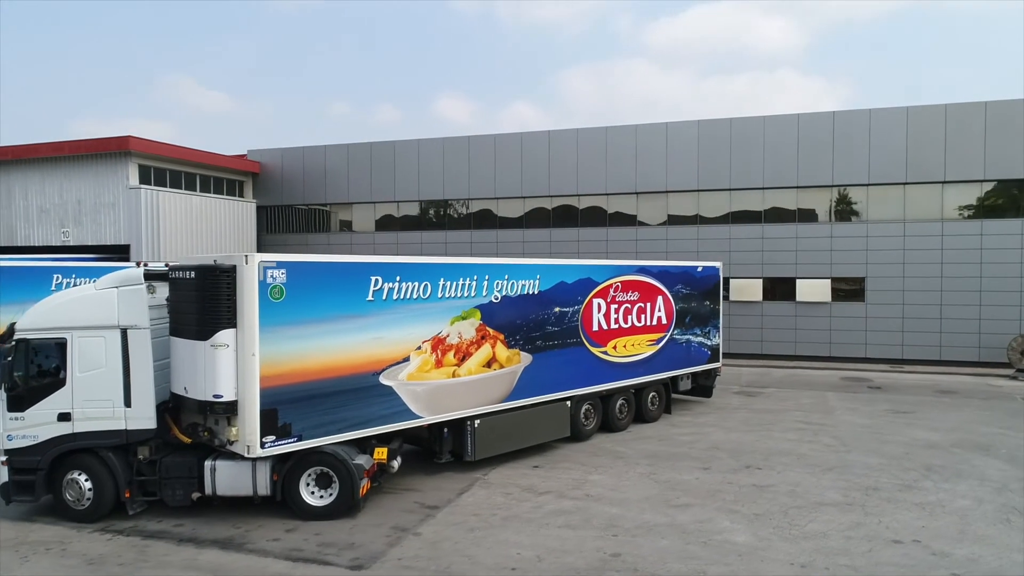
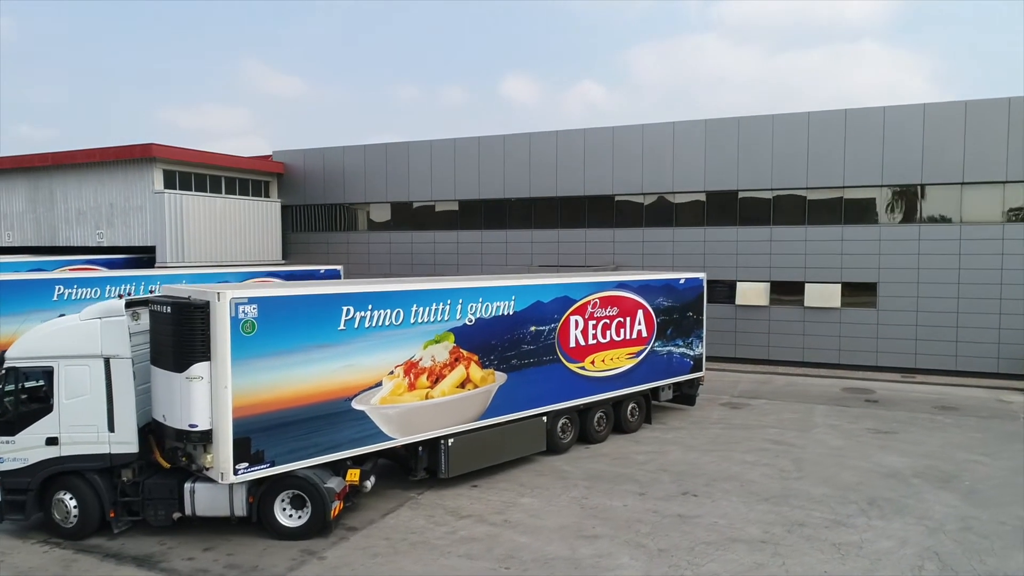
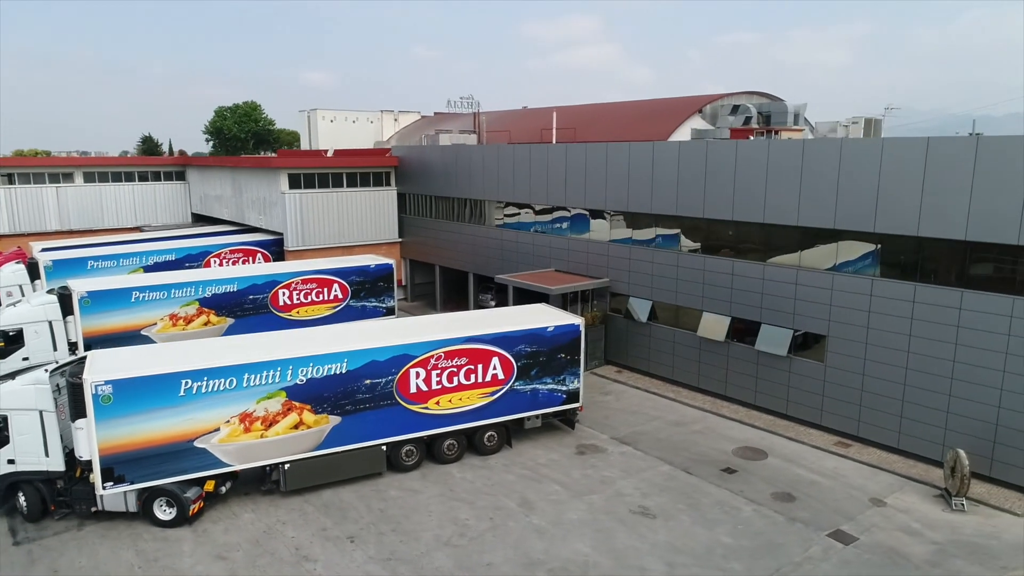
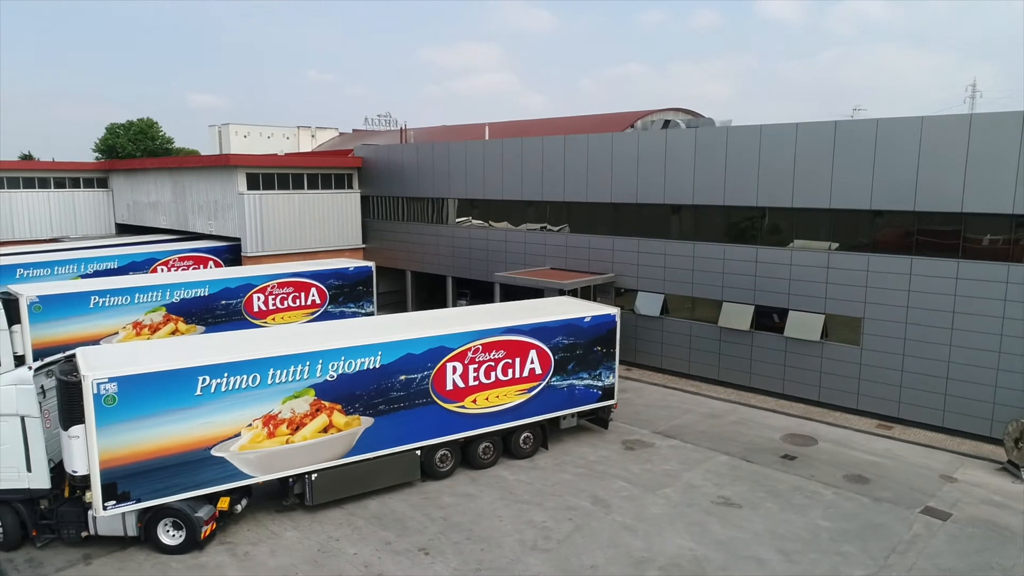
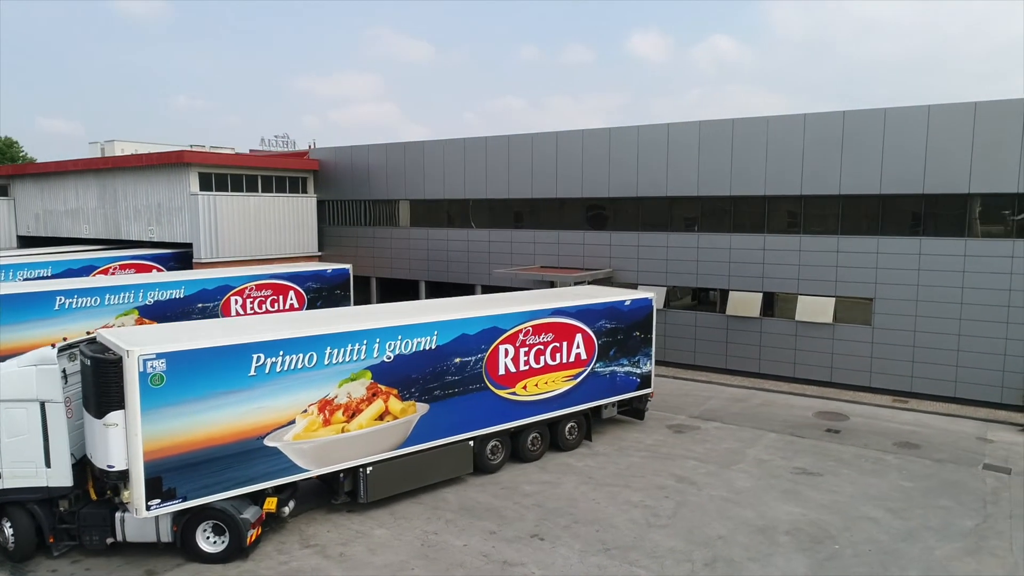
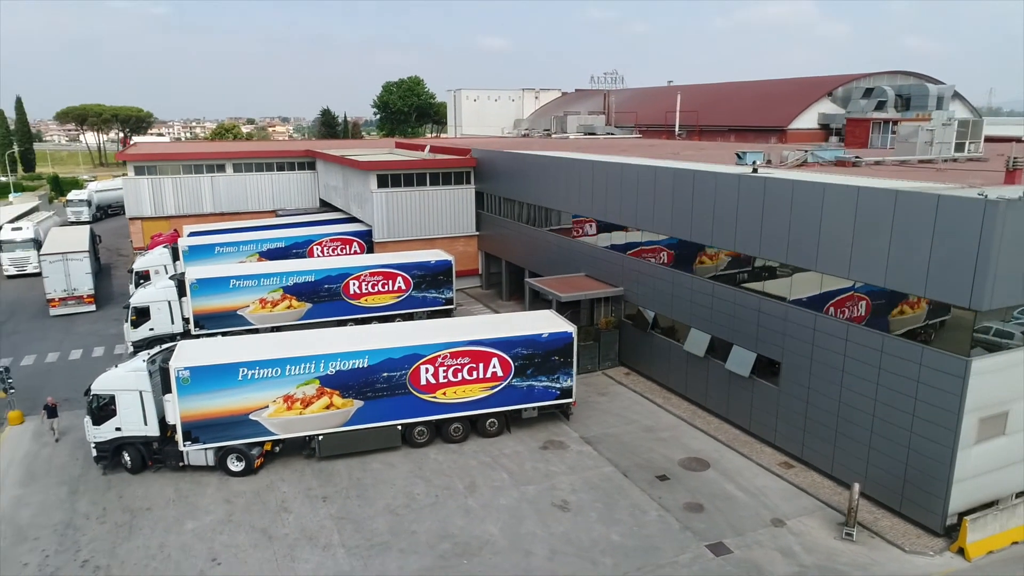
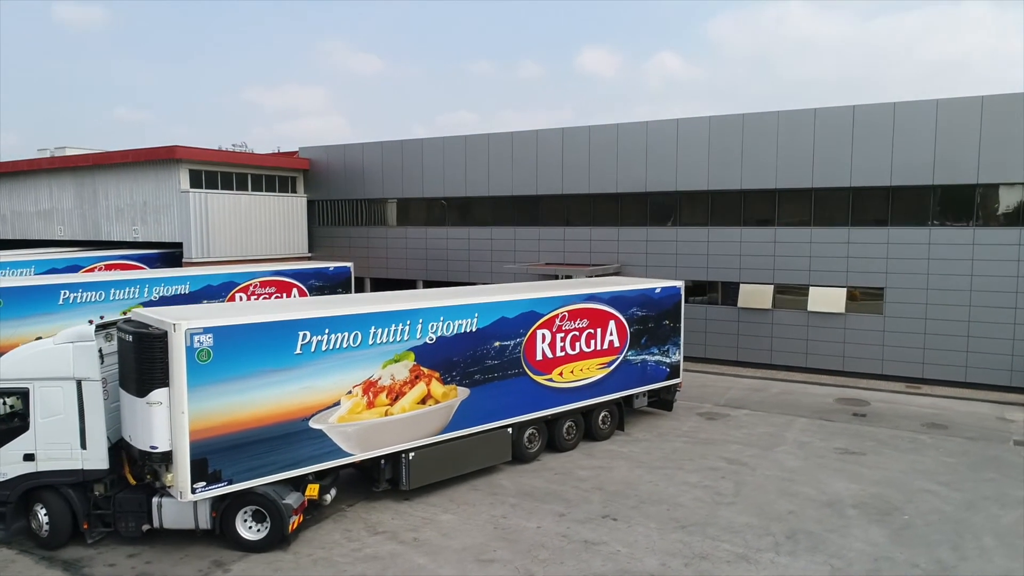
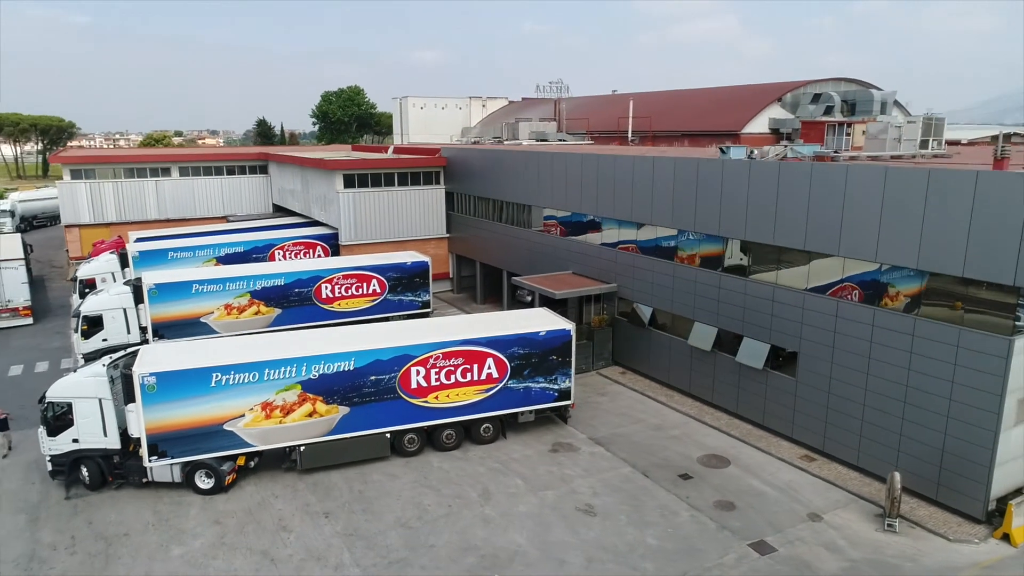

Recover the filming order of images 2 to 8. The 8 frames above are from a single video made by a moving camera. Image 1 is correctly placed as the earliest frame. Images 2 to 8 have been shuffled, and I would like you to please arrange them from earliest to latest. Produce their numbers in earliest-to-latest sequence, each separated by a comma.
2, 7, 5, 4, 3, 8, 6
